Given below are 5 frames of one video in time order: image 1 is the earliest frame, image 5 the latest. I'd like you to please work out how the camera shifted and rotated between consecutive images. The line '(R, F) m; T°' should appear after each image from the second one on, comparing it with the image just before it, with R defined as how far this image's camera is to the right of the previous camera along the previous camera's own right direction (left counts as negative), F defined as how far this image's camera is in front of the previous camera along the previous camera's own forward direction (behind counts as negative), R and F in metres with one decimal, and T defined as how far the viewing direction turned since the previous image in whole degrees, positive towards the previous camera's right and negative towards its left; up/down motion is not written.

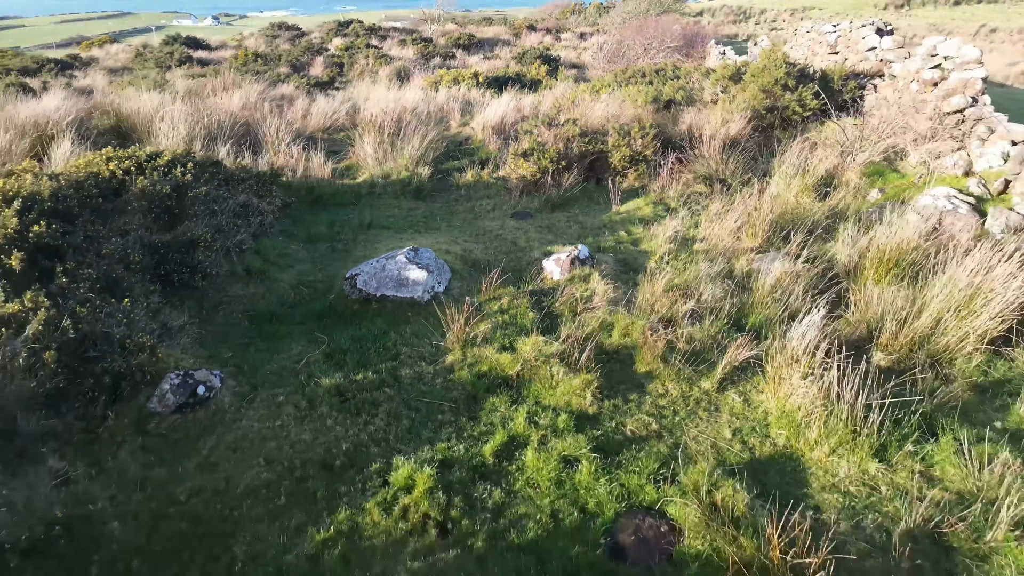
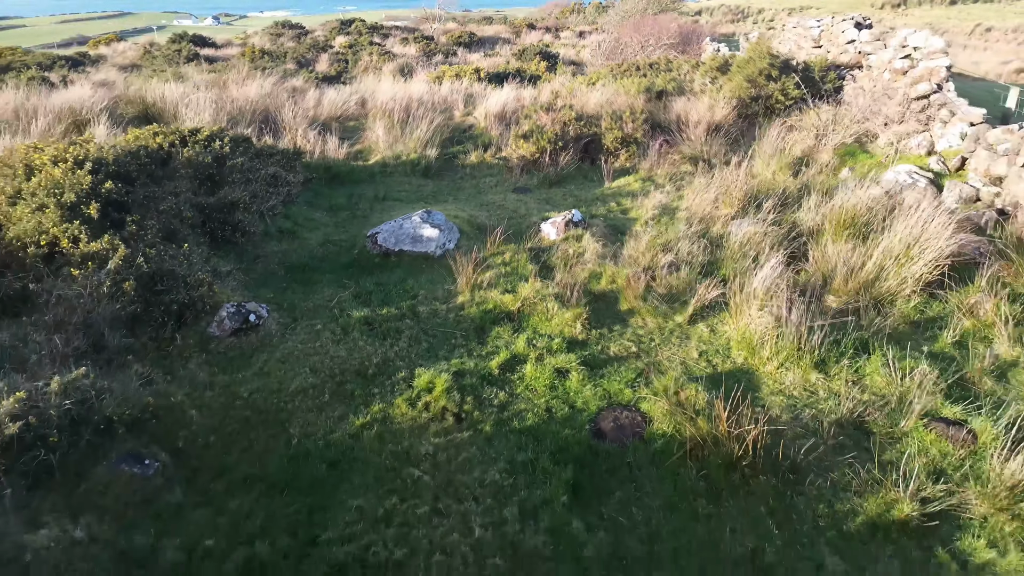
(0.0, -0.7) m; 0°
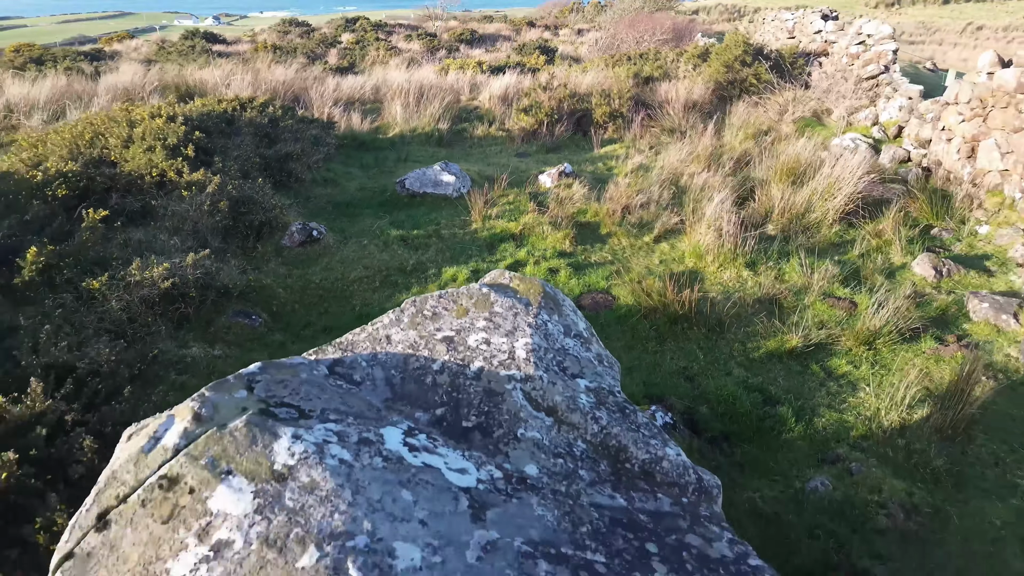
(0.0, -1.3) m; 0°
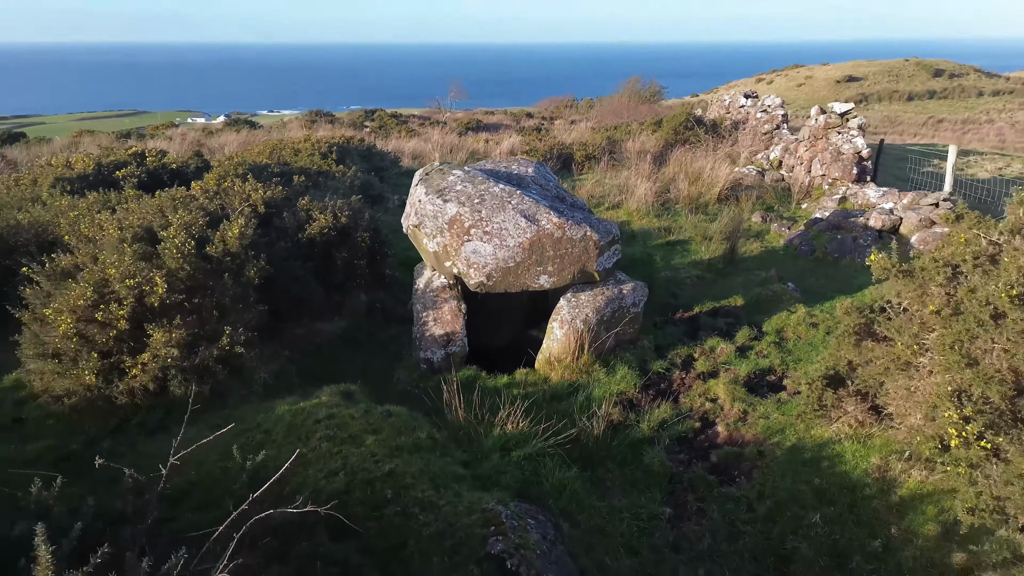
(-0.1, -3.7) m; 0°
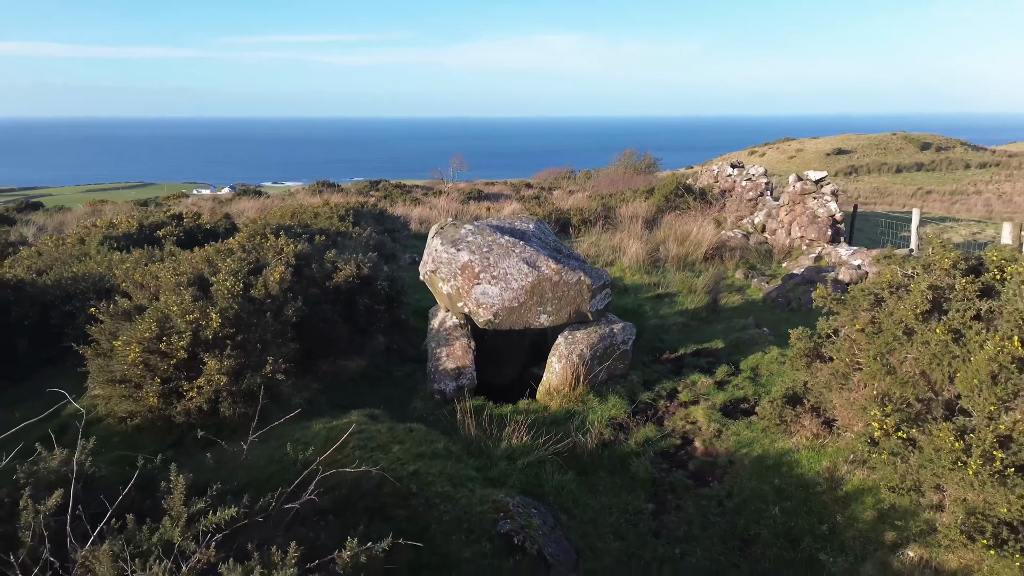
(0.0, -0.7) m; 0°
